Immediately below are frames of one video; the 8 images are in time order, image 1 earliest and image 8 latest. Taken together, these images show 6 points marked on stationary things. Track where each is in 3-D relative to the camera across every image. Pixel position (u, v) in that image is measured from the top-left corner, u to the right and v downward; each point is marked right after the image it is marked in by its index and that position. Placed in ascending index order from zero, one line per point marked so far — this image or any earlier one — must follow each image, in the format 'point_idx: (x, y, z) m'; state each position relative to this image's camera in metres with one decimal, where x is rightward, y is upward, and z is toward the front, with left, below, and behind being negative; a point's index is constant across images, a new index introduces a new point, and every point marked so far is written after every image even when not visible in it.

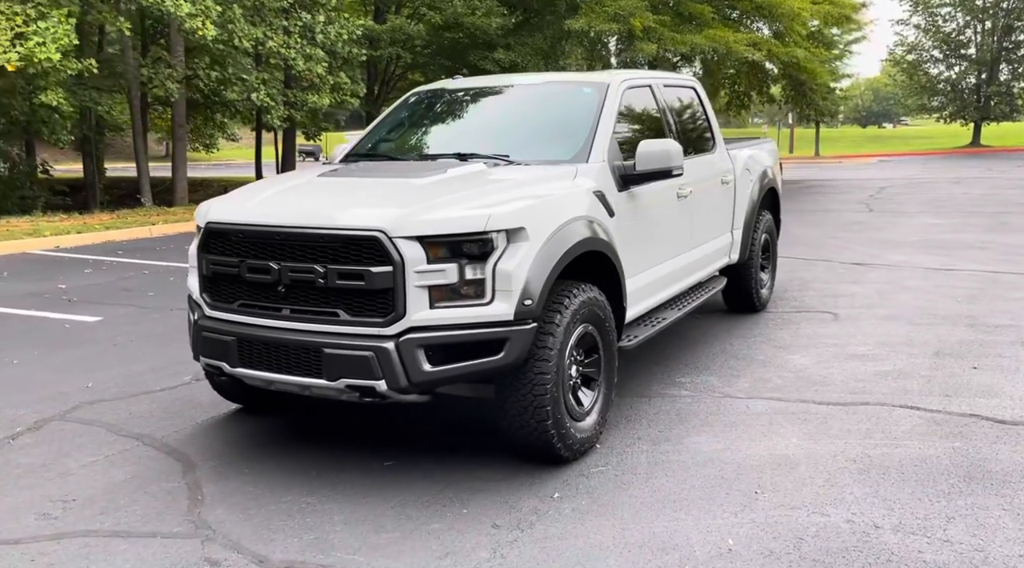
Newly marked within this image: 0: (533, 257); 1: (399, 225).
0: (+0.1, +0.1, +4.0) m
1: (-0.5, +0.3, +3.7) m
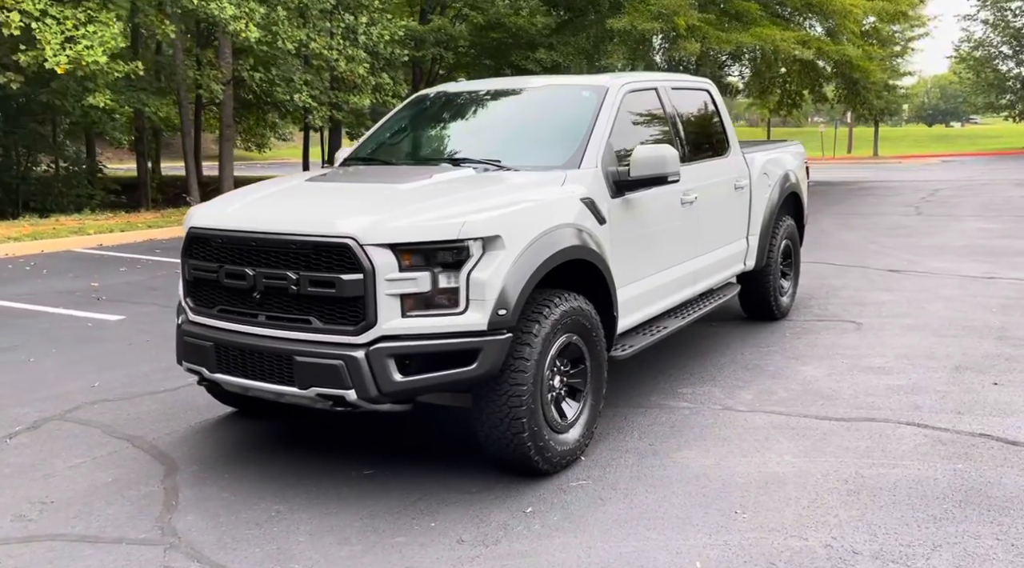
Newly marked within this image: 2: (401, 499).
0: (0.0, +0.1, +3.9) m
1: (-0.6, +0.2, +3.7) m
2: (-0.5, -1.0, +3.9) m
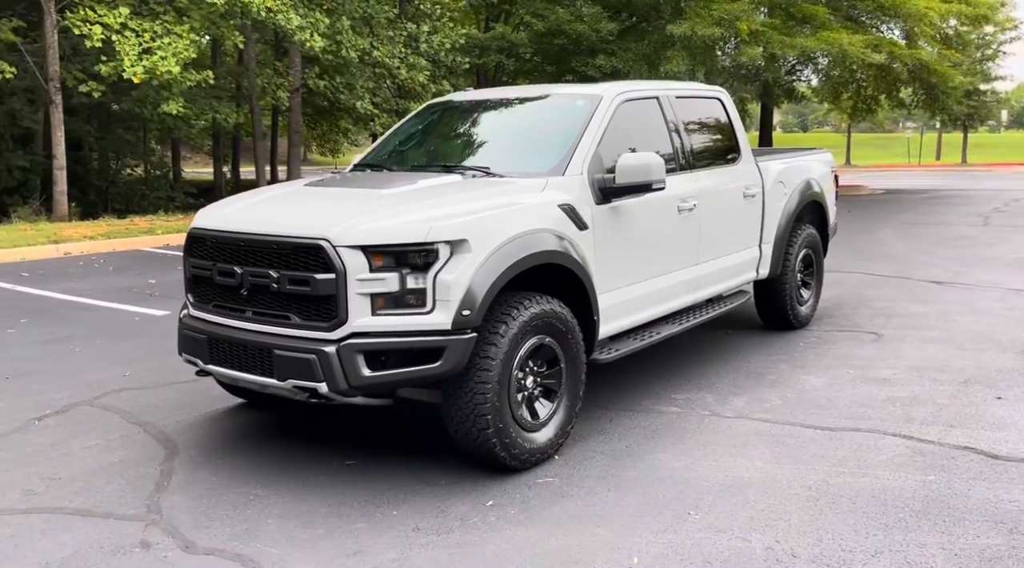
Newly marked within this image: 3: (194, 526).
0: (-0.2, +0.1, +4.1) m
1: (-0.8, +0.2, +3.9) m
2: (-0.7, -1.0, +4.1) m
3: (-1.3, -1.0, +3.7) m
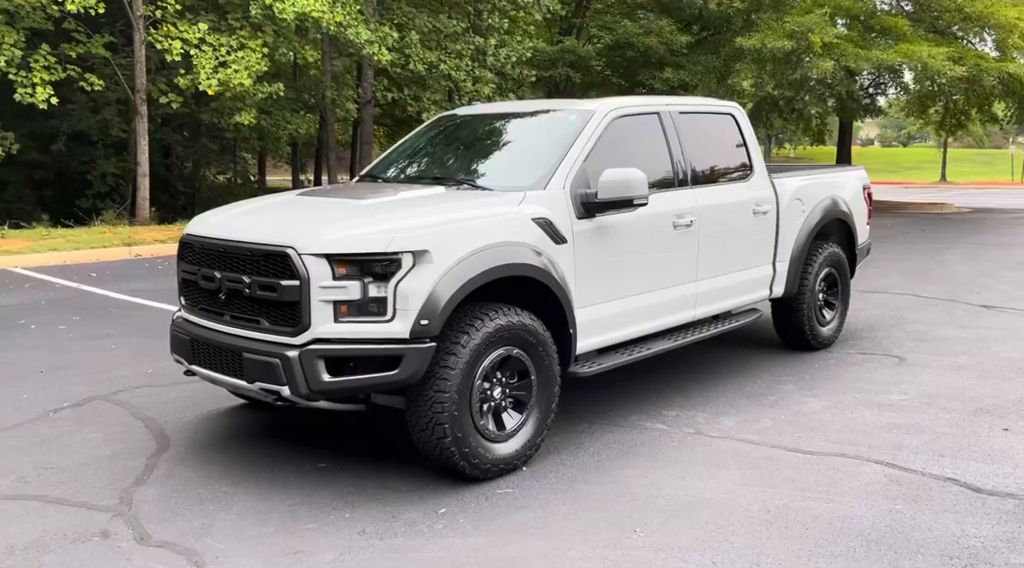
0: (-0.4, 0.0, +4.2) m
1: (-0.9, +0.2, +4.1) m
2: (-0.9, -1.0, +4.2) m
3: (-1.6, -1.0, +3.9) m
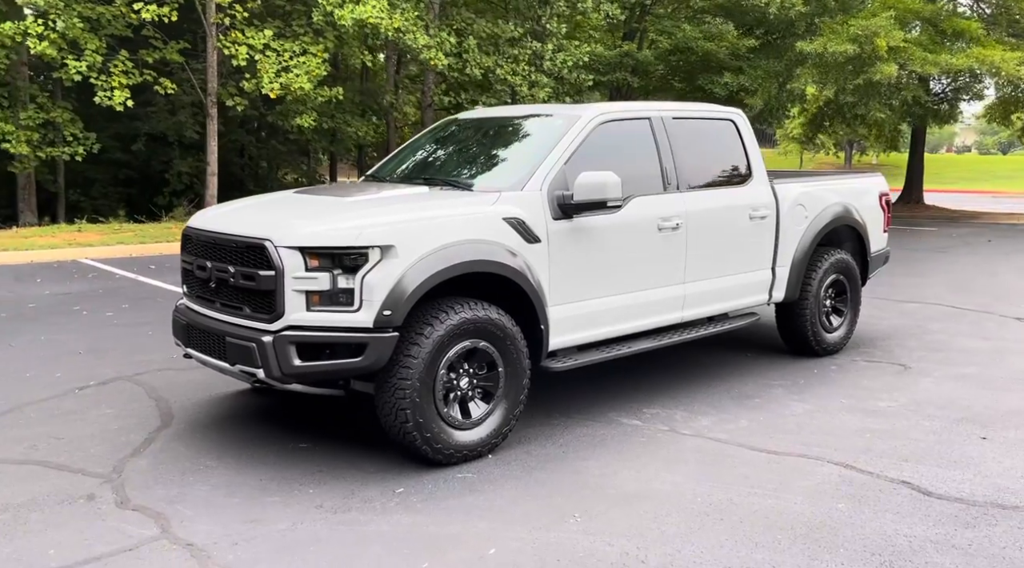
0: (-0.6, +0.1, +4.4) m
1: (-1.1, +0.2, +4.4) m
2: (-1.1, -1.0, +4.6) m
3: (-1.8, -1.0, +4.3) m
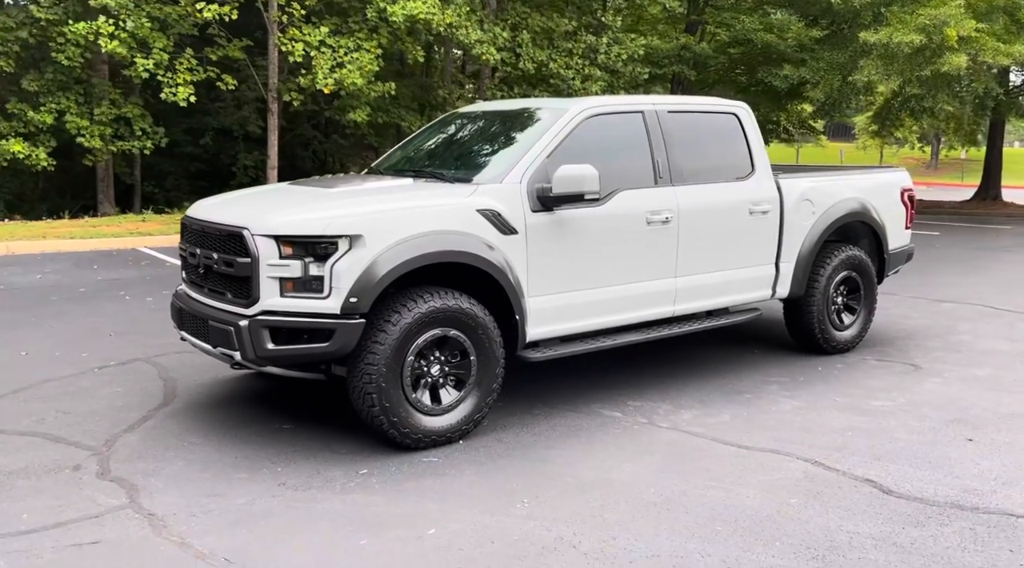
0: (-0.7, +0.1, +4.6) m
1: (-1.3, +0.3, +4.6) m
2: (-1.3, -0.9, +4.8) m
3: (-2.0, -0.9, +4.6) m
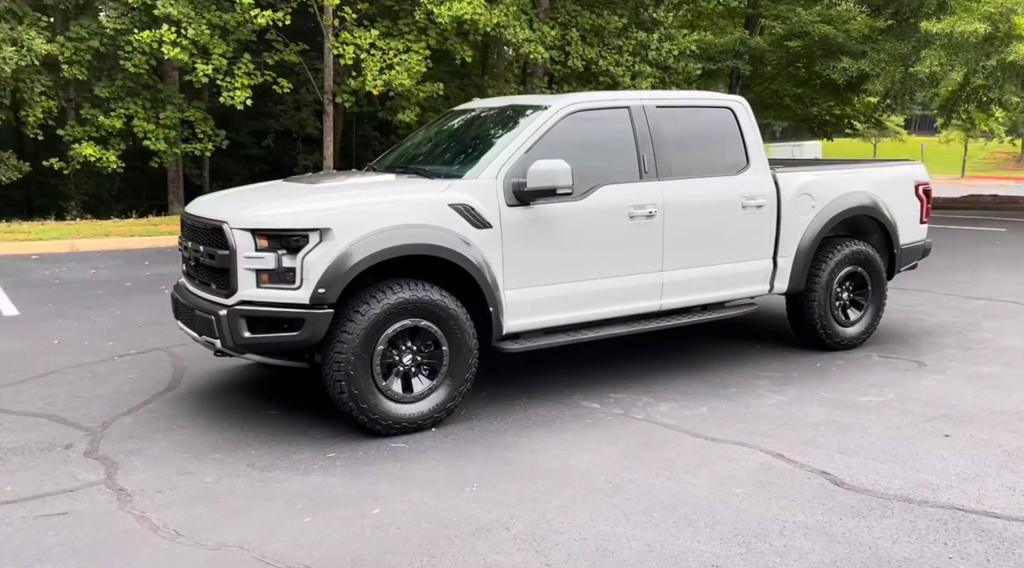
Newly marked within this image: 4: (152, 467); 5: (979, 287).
0: (-0.9, +0.2, +4.8) m
1: (-1.5, +0.3, +4.8) m
2: (-1.4, -0.8, +5.0) m
3: (-2.2, -0.9, +4.9) m
4: (-1.8, -0.9, +4.5) m
5: (+5.2, 0.0, +9.9) m
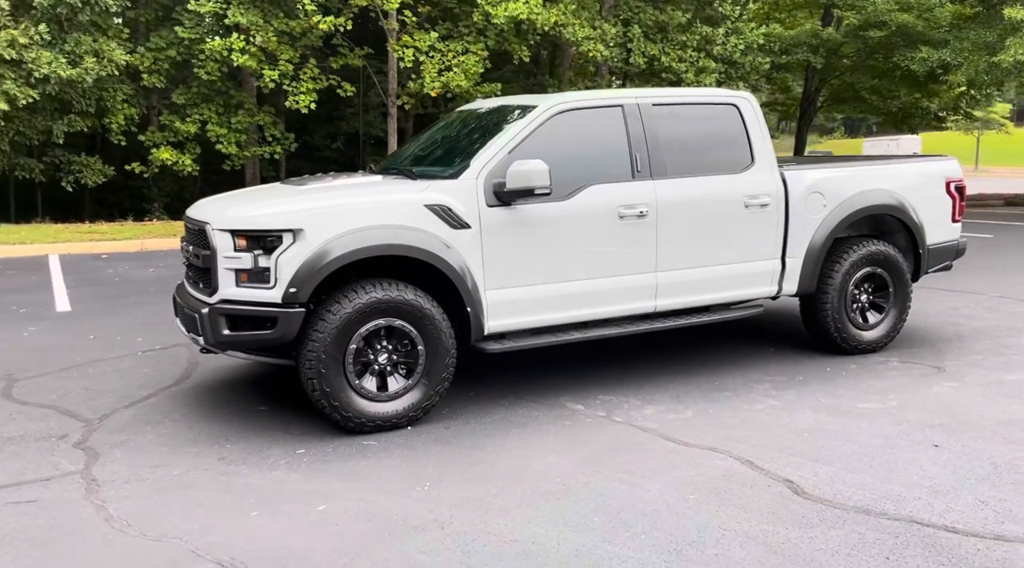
0: (-1.1, +0.2, +4.9) m
1: (-1.7, +0.3, +5.0) m
2: (-1.6, -0.8, +5.1) m
3: (-2.3, -0.9, +5.1) m
4: (-2.0, -0.9, +4.7) m
5: (+5.6, -0.1, +9.3) m
